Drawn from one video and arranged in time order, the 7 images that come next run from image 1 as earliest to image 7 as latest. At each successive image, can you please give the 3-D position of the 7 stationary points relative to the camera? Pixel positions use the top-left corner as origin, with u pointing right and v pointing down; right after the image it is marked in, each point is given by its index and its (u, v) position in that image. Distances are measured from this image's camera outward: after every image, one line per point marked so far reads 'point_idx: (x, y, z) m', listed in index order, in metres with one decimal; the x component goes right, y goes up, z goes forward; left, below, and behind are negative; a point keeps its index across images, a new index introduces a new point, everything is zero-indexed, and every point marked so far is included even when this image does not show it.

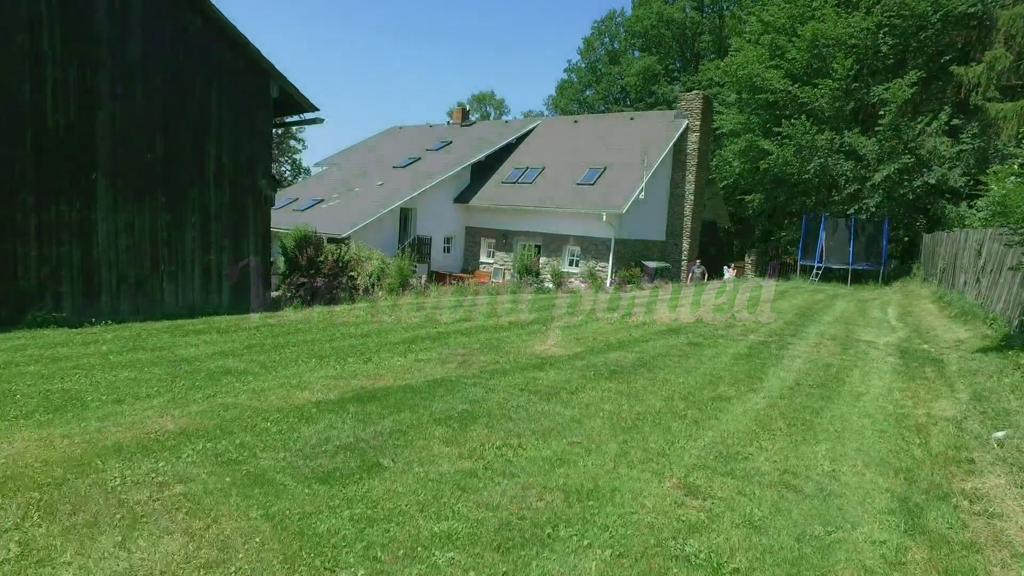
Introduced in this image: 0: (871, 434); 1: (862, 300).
0: (+3.1, -1.3, +5.6) m
1: (+9.5, -0.3, +17.3) m
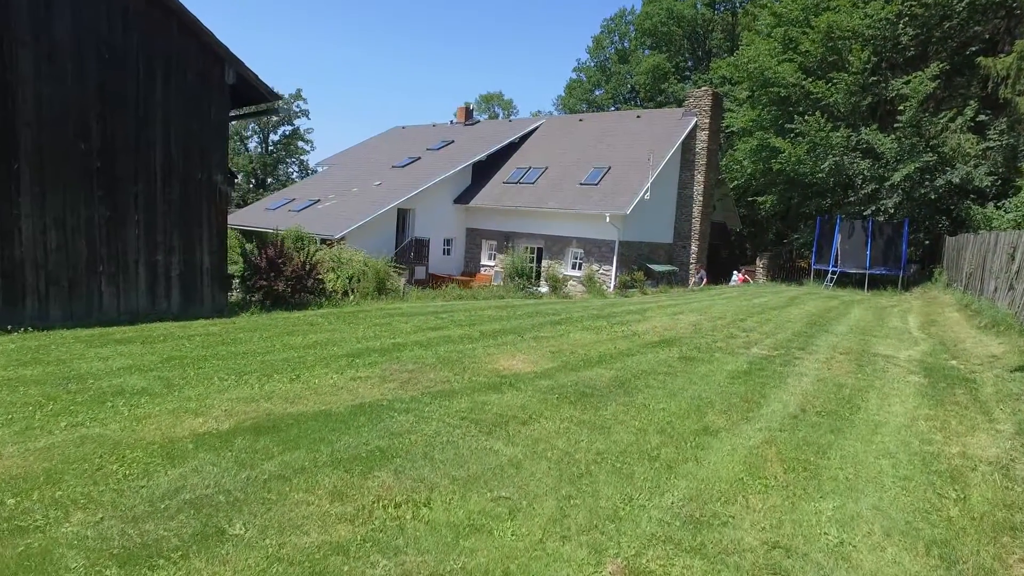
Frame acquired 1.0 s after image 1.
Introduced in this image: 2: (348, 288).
0: (+2.6, -1.4, +4.4) m
1: (+9.2, -0.5, +16.0) m
2: (-3.8, 0.0, +14.2) m
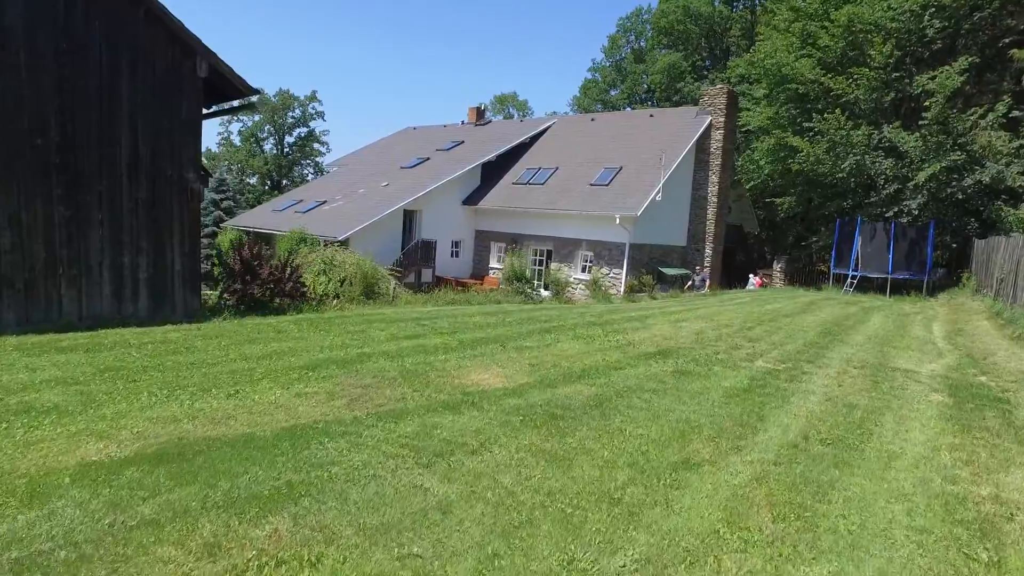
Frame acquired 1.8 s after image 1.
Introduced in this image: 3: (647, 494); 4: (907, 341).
0: (+2.2, -1.4, +3.6) m
1: (+9.2, -0.6, +15.0) m
2: (-3.9, -0.1, +13.6) m
3: (+0.9, -1.3, +4.0) m
4: (+6.5, -0.9, +10.5) m
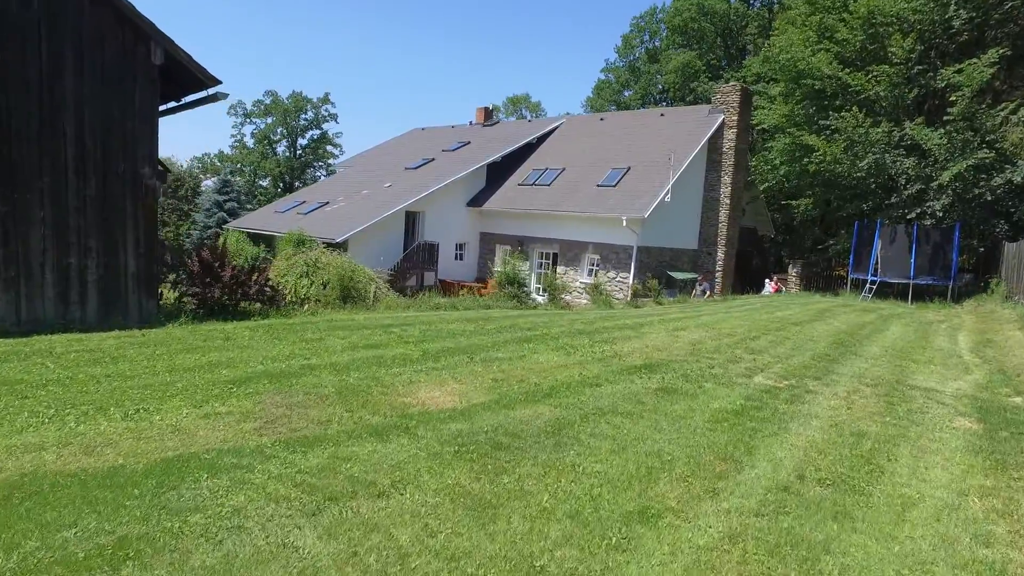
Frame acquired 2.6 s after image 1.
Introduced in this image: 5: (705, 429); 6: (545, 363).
0: (+1.7, -1.4, +2.6) m
1: (+9.0, -0.8, +13.9) m
2: (-4.1, -0.2, +12.8) m
3: (+0.3, -1.3, +3.1) m
4: (+6.2, -1.0, +9.5) m
5: (+1.6, -1.2, +5.3) m
6: (+0.4, -0.9, +7.7) m
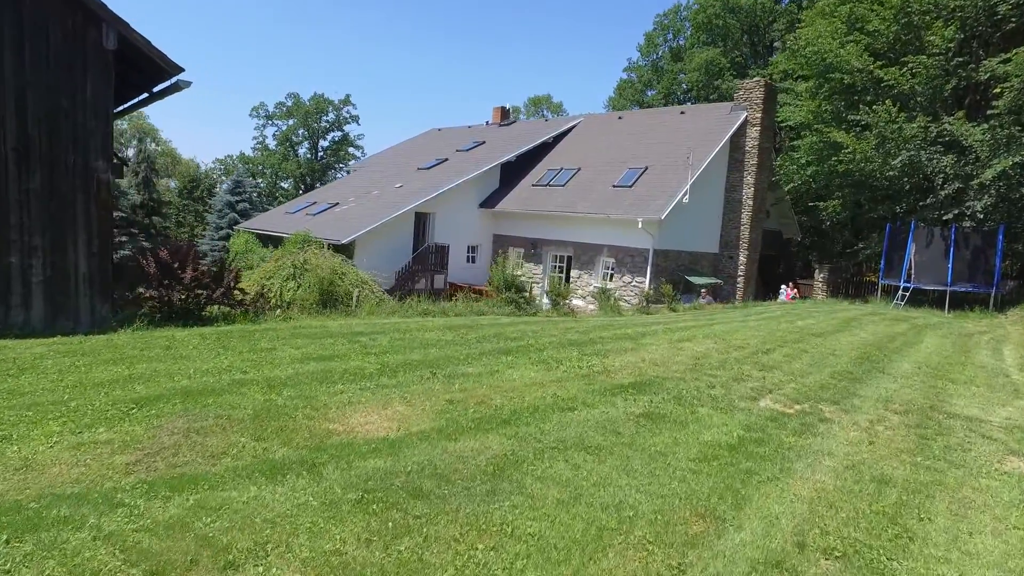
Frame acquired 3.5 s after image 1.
0: (+1.1, -1.5, +1.6) m
1: (+8.9, -0.9, +12.5) m
2: (-4.2, -0.2, +12.1) m
3: (-0.2, -1.4, +2.1) m
4: (+5.9, -1.1, +8.3) m
5: (+1.2, -1.2, +4.3) m
6: (0.0, -1.0, +6.7) m
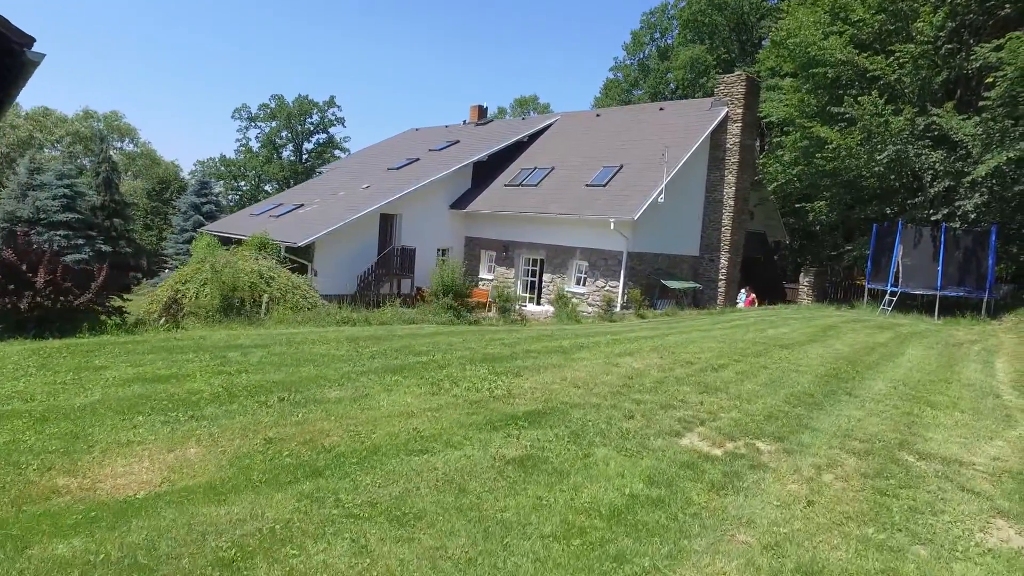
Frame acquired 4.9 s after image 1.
0: (0.0, -1.5, +0.3) m
1: (+7.8, -1.0, +11.2) m
2: (-5.4, -0.3, +10.7) m
3: (-1.3, -1.4, +0.8) m
4: (+4.8, -1.1, +6.9) m
5: (+0.1, -1.3, +3.0) m
6: (-1.1, -1.0, +5.4) m
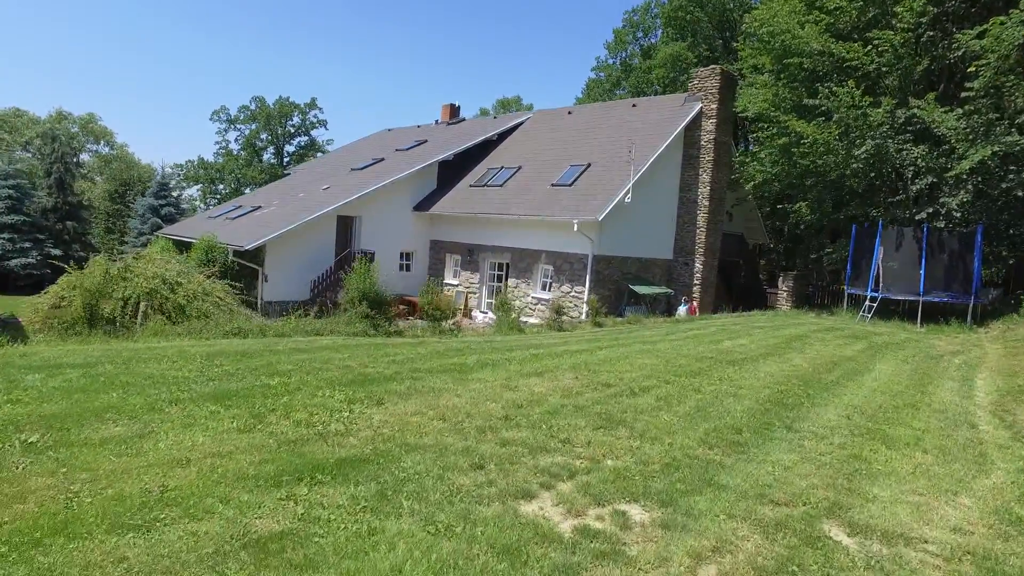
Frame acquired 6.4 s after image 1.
0: (-1.2, -1.5, -1.1) m
1: (+6.5, -1.1, +9.9) m
2: (-6.6, -0.4, +9.4) m
3: (-2.5, -1.4, -0.5) m
4: (+3.6, -1.2, +5.6) m
5: (-1.1, -1.3, +1.7) m
6: (-2.3, -1.0, +4.0) m
